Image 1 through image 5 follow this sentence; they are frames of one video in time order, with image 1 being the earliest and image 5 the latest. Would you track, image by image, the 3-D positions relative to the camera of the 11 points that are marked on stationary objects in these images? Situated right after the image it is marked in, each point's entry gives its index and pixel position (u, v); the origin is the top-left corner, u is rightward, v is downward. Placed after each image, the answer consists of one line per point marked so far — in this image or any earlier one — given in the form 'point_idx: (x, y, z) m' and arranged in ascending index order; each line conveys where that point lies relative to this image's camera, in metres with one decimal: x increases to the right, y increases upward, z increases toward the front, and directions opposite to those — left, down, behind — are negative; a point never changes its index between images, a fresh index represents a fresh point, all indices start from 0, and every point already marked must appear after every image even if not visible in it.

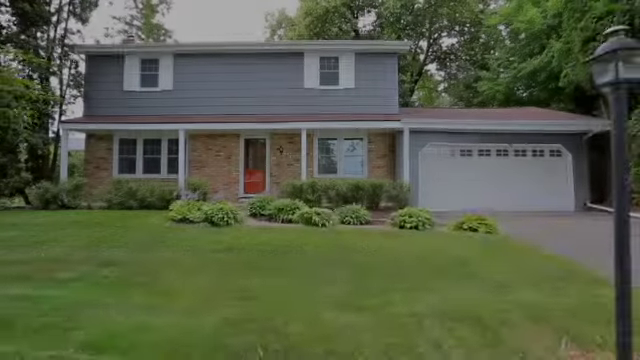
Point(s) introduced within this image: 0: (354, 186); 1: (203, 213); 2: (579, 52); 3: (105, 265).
0: (+1.1, -0.2, +11.8) m
1: (-2.8, -0.8, +9.2) m
2: (+10.2, +5.0, +14.9) m
3: (-3.2, -1.2, +5.6) m
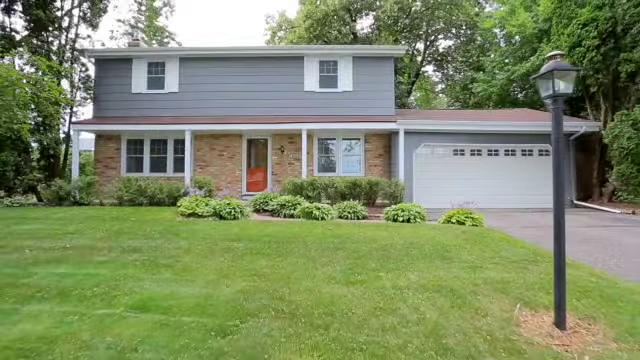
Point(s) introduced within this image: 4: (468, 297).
0: (+1.1, -0.1, +12.5) m
1: (-2.8, -0.7, +9.9) m
2: (+10.2, +5.1, +15.6) m
3: (-3.2, -1.2, +6.3) m
4: (+1.6, -1.3, +4.1) m
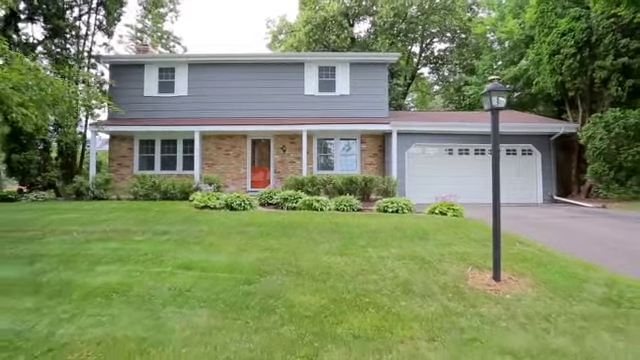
0: (+1.0, 0.0, +13.7) m
1: (-2.9, -0.6, +11.2) m
2: (+10.1, +5.2, +16.9) m
3: (-3.2, -1.0, +7.5) m
4: (+1.6, -1.2, +5.4) m
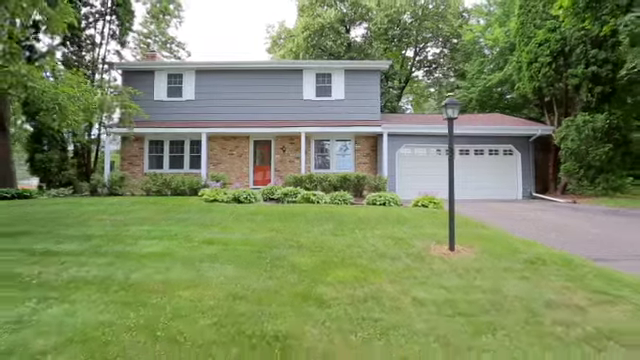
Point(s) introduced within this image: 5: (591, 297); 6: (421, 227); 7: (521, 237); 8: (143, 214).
0: (+0.9, +0.1, +15.1) m
1: (-3.0, -0.5, +12.5) m
2: (+10.0, +5.3, +18.3) m
3: (-3.3, -0.9, +8.9) m
4: (+1.5, -1.1, +6.8) m
5: (+2.9, -1.3, +4.0) m
6: (+2.1, -1.0, +7.8) m
7: (+4.0, -1.1, +7.5) m
8: (-4.5, -0.9, +9.7) m
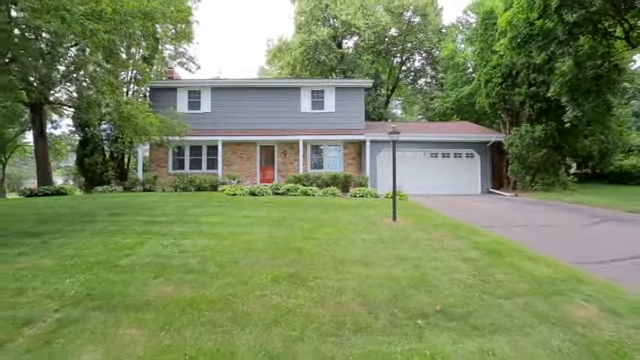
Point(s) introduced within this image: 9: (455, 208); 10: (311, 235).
0: (+0.6, +0.2, +19.1) m
1: (-3.2, -0.4, +16.4) m
2: (+9.7, +5.4, +22.3) m
3: (-3.5, -0.9, +12.8) m
4: (+1.4, -1.0, +10.7) m
5: (+2.8, -1.2, +8.0) m
6: (+1.9, -0.9, +11.8) m
7: (+3.8, -1.1, +11.4) m
8: (-4.7, -0.8, +13.5) m
9: (+5.3, -1.1, +15.1) m
10: (-0.2, -1.2, +8.2) m
